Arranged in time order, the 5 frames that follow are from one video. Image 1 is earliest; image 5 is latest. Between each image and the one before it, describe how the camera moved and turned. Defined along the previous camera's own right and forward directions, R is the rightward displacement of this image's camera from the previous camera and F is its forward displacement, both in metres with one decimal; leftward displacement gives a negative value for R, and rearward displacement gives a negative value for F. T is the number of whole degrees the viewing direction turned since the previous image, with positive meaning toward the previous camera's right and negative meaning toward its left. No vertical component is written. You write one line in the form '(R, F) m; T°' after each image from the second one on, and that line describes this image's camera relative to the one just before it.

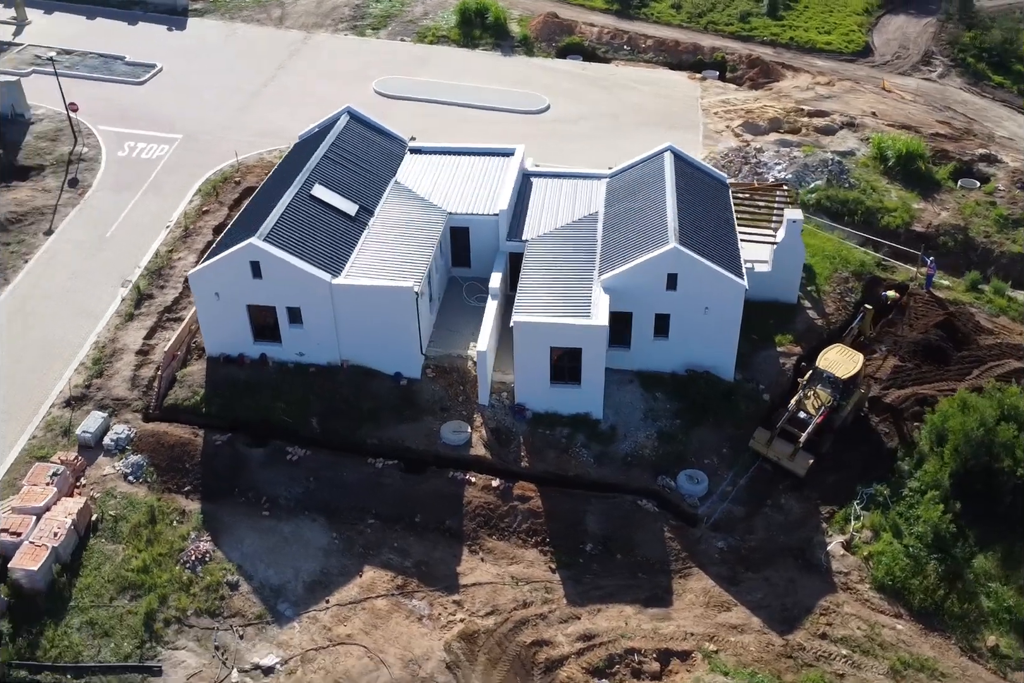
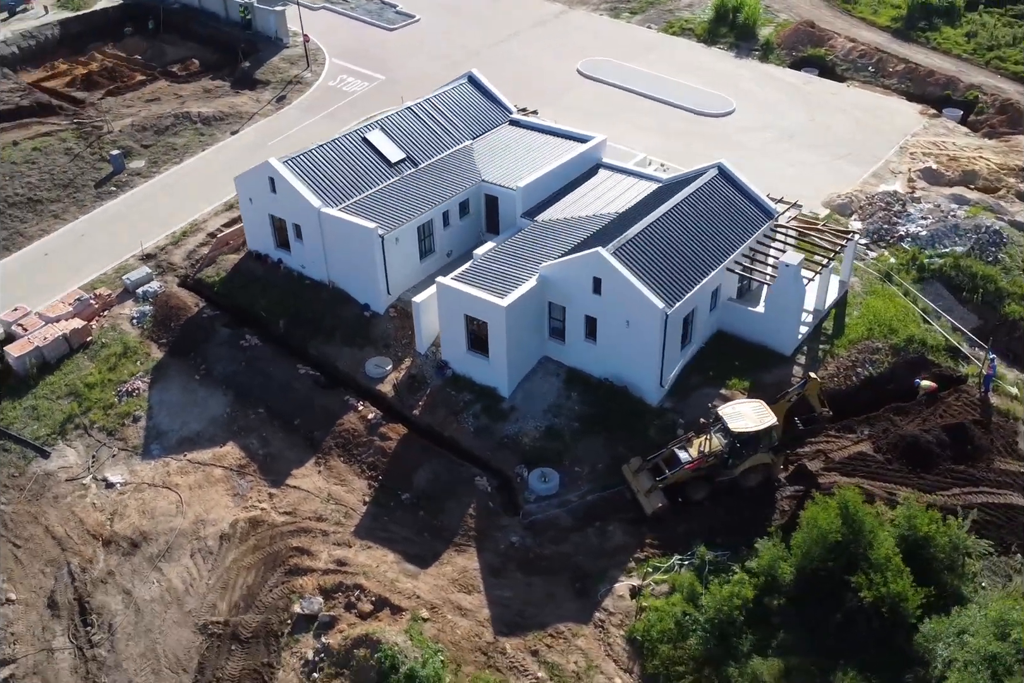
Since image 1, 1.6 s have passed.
(+13.9, +1.7) m; -25°
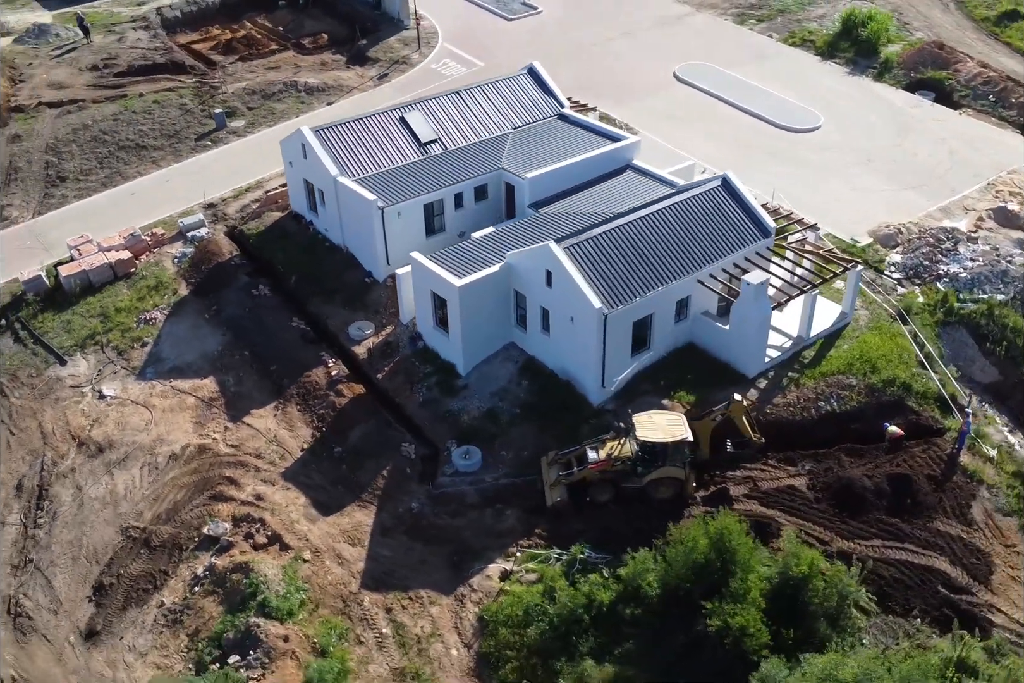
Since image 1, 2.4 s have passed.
(+7.5, 0.0) m; -13°
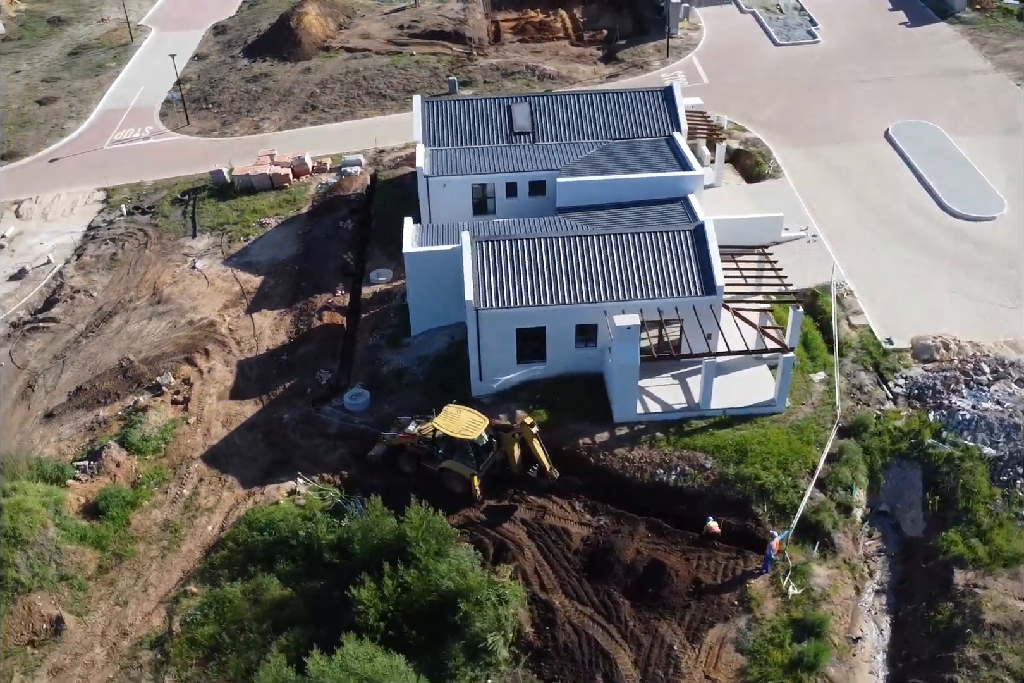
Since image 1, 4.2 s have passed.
(+16.4, +2.5) m; -28°
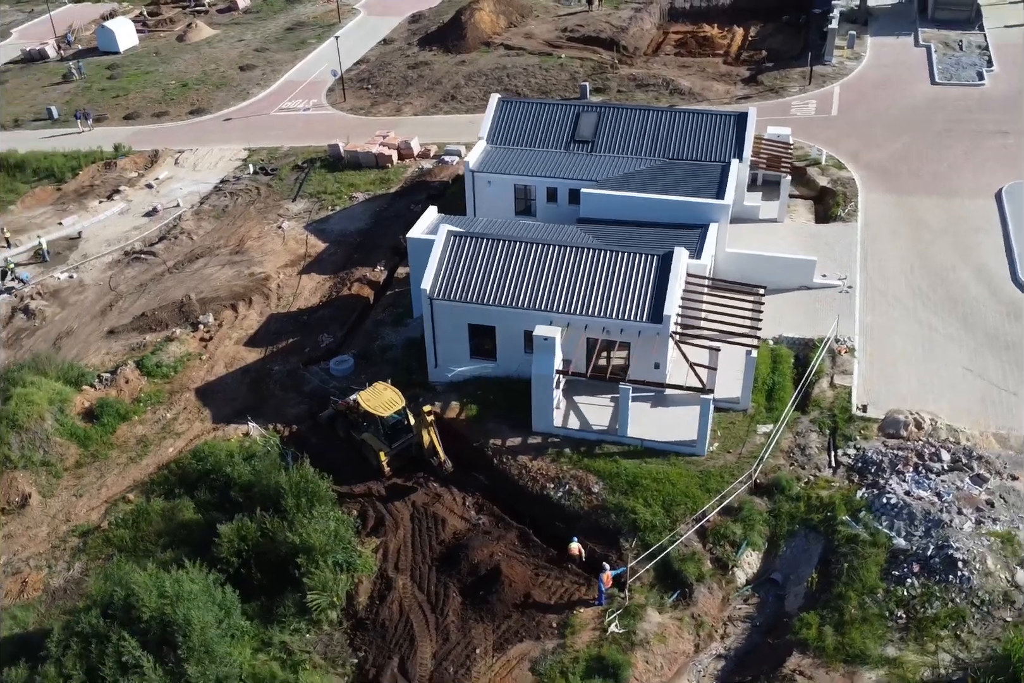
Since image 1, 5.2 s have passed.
(+9.3, +0.6) m; -16°
